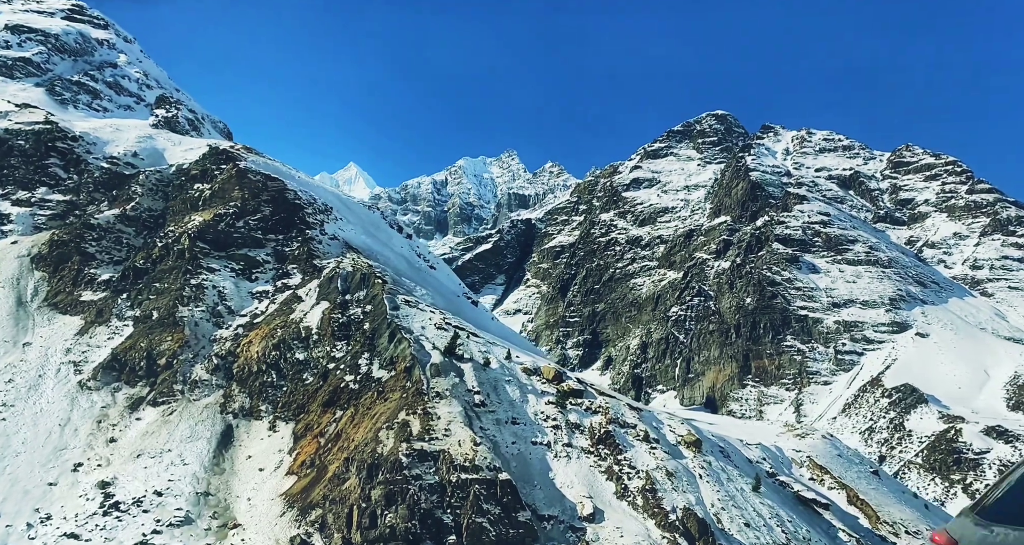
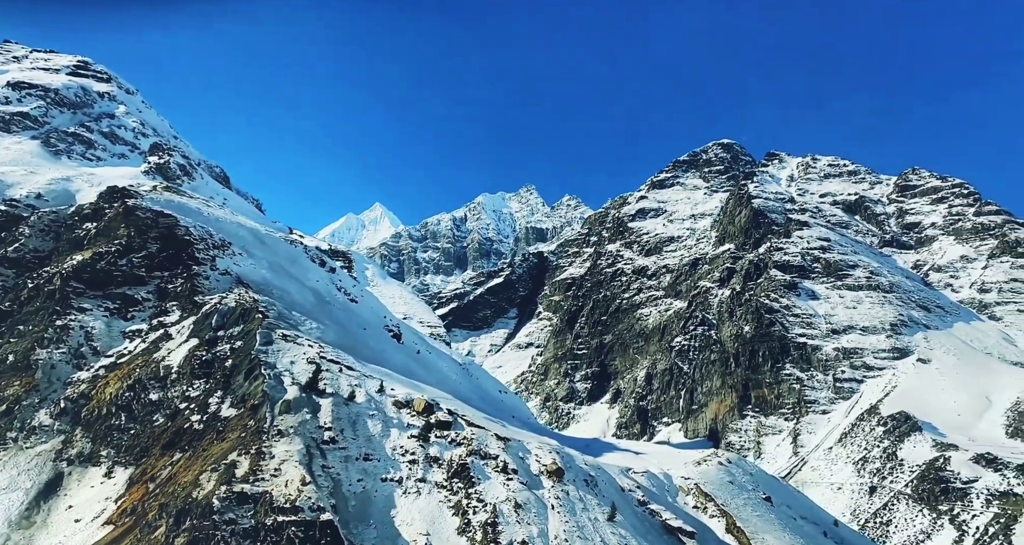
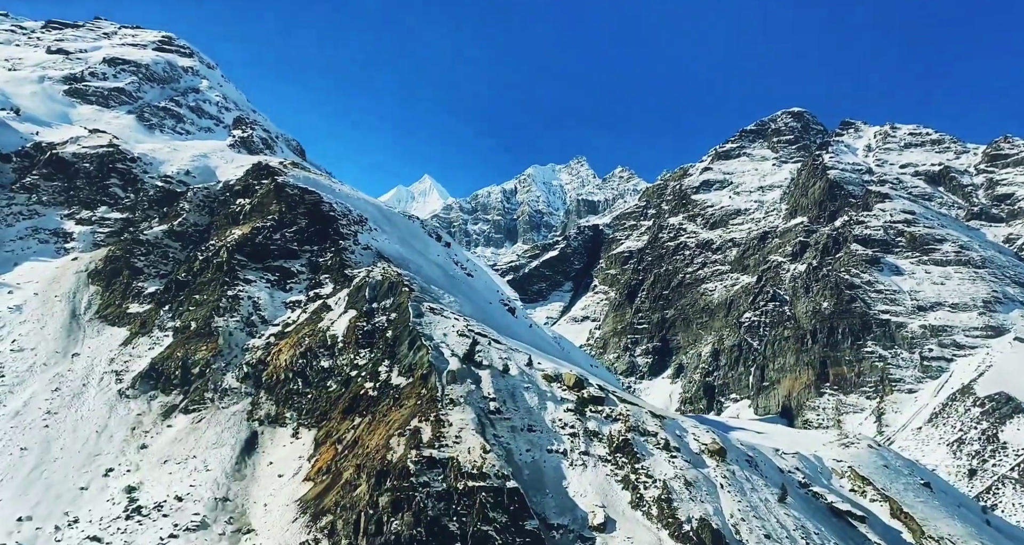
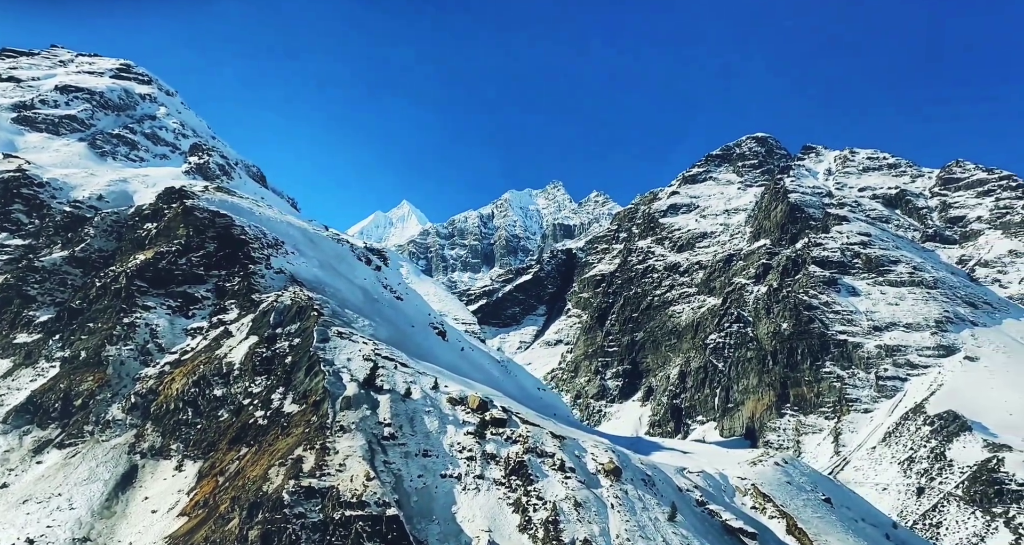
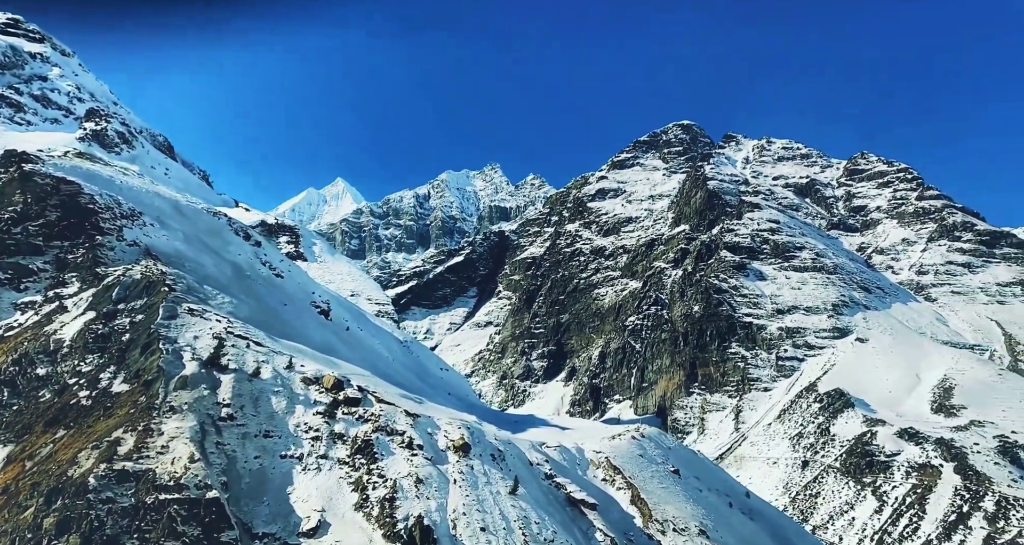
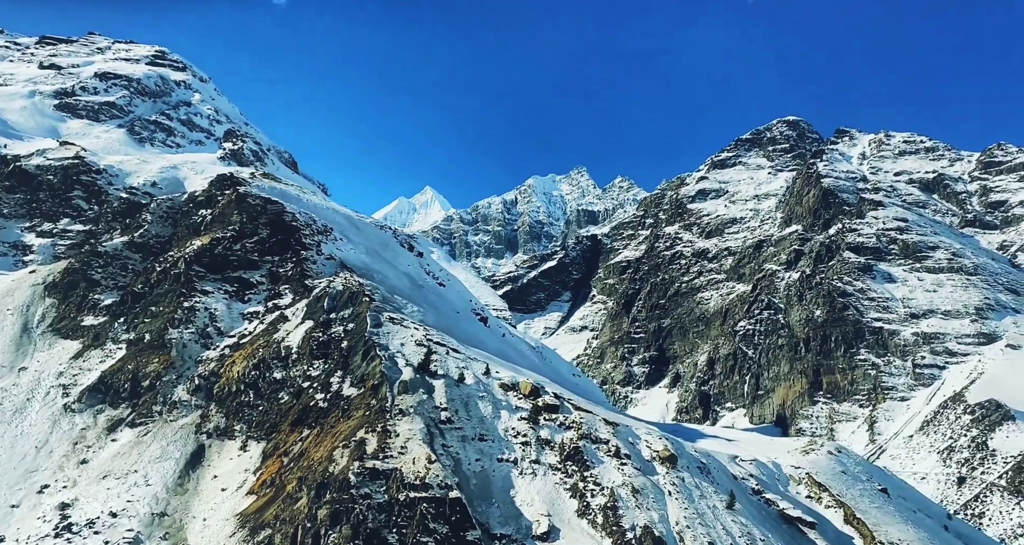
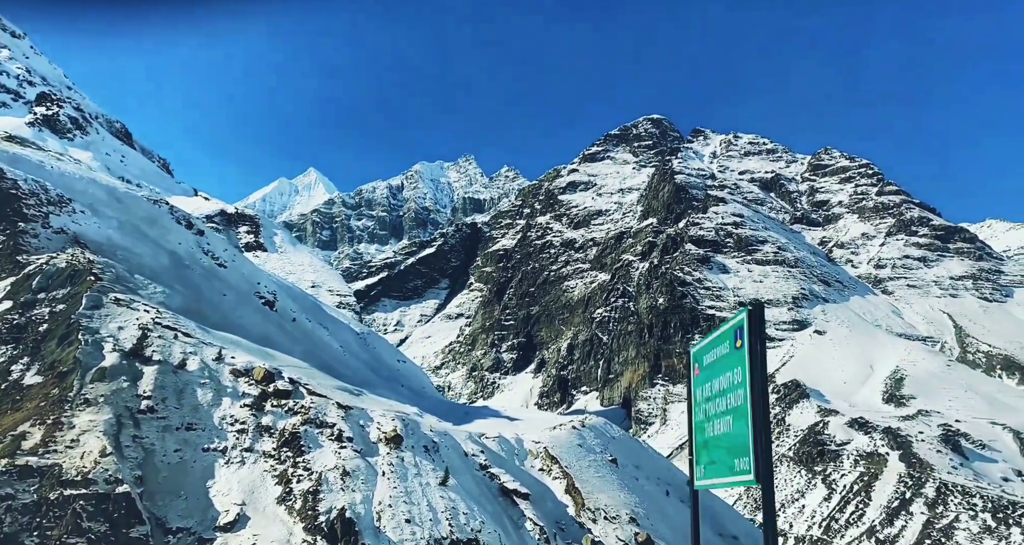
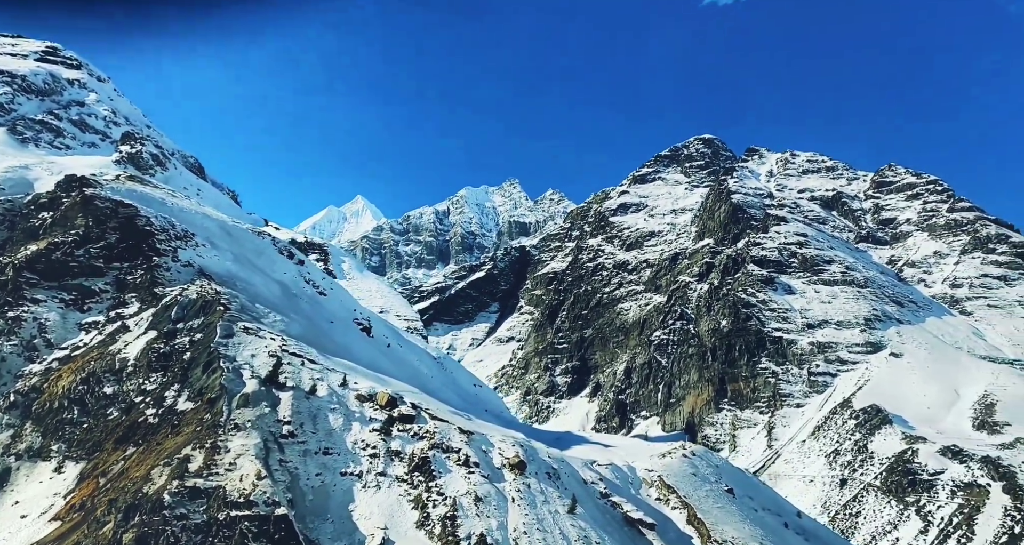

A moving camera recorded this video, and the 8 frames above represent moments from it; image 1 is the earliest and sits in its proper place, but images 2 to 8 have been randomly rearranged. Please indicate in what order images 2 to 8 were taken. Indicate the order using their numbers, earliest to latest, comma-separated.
3, 6, 4, 2, 8, 5, 7
